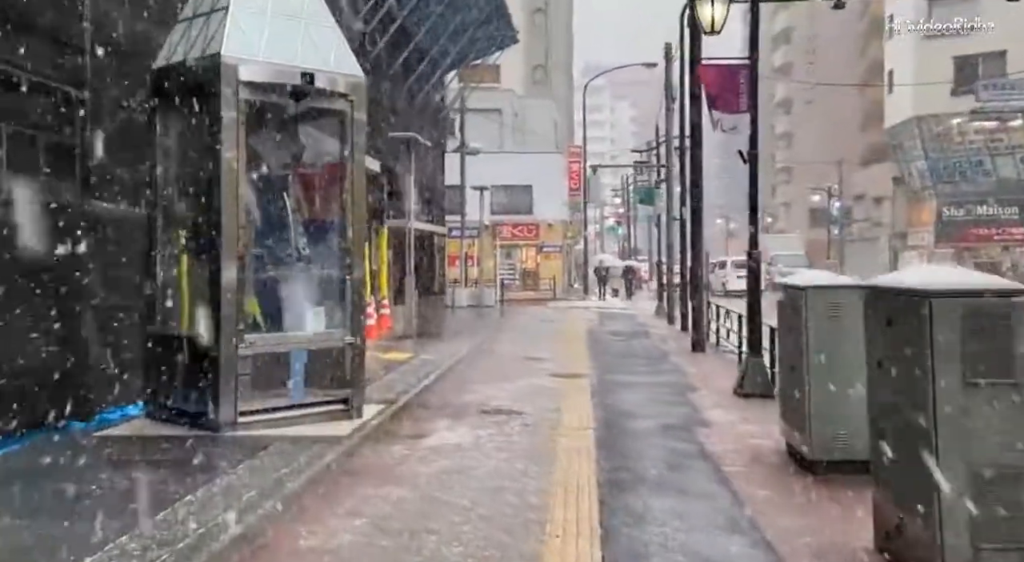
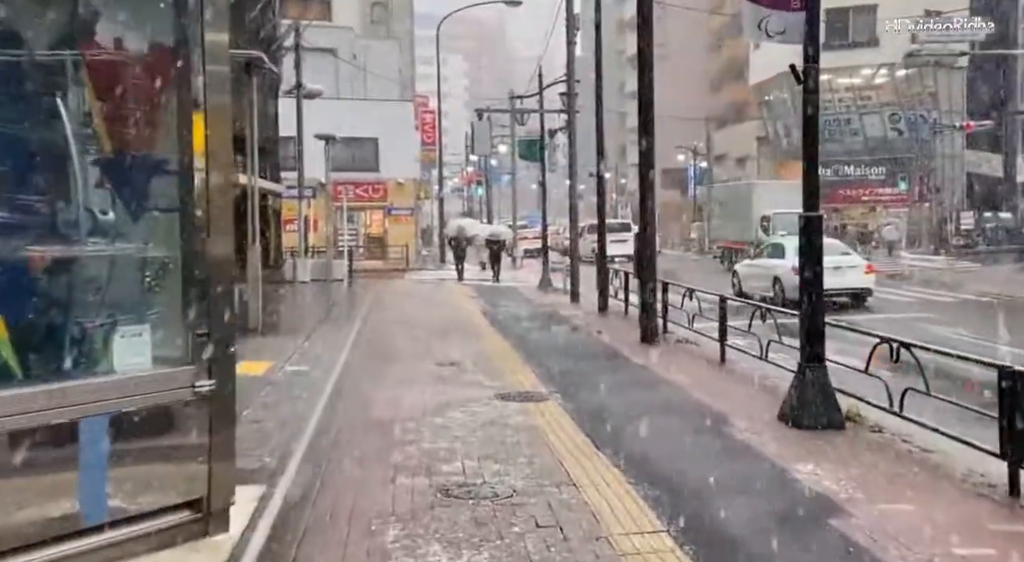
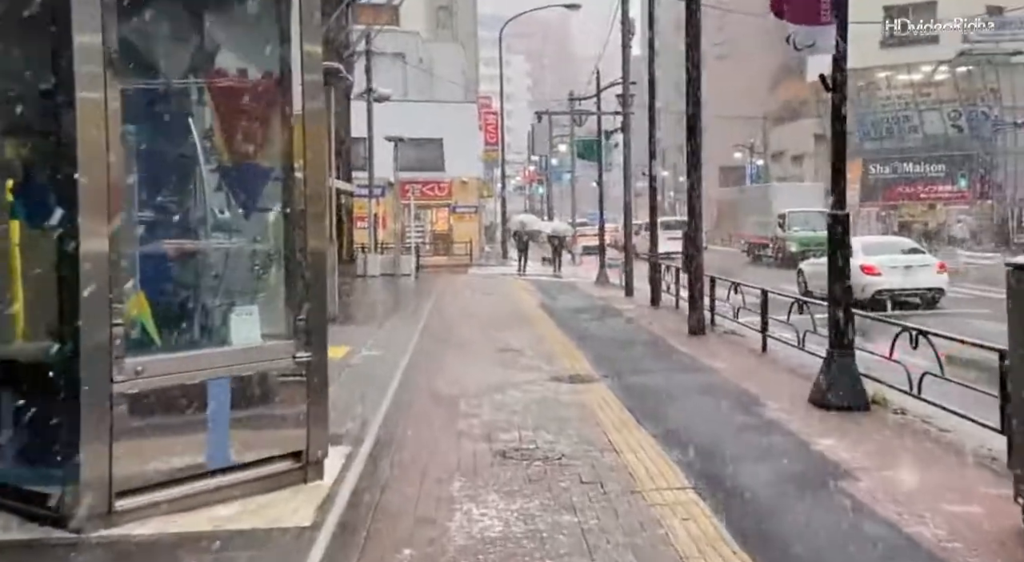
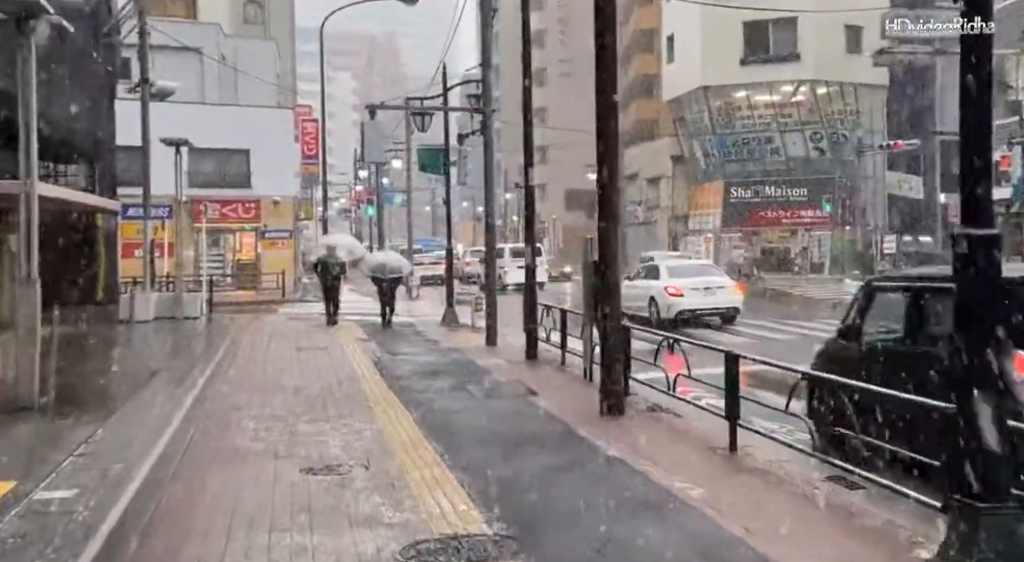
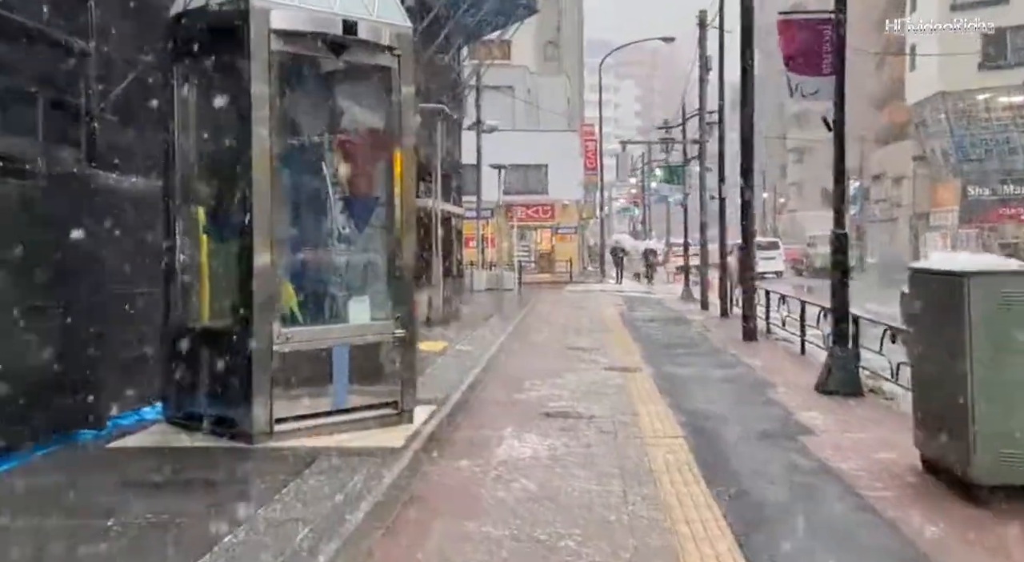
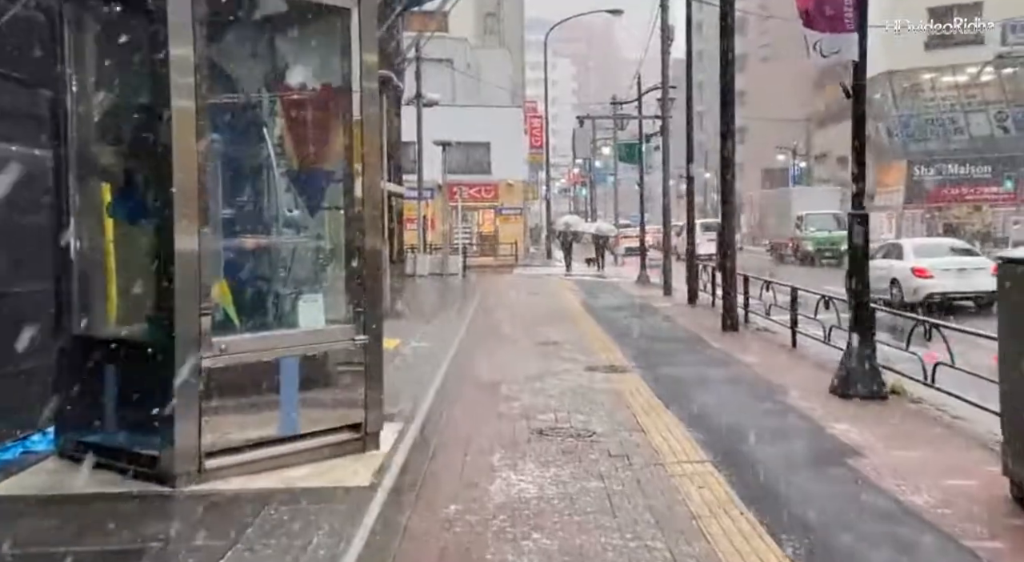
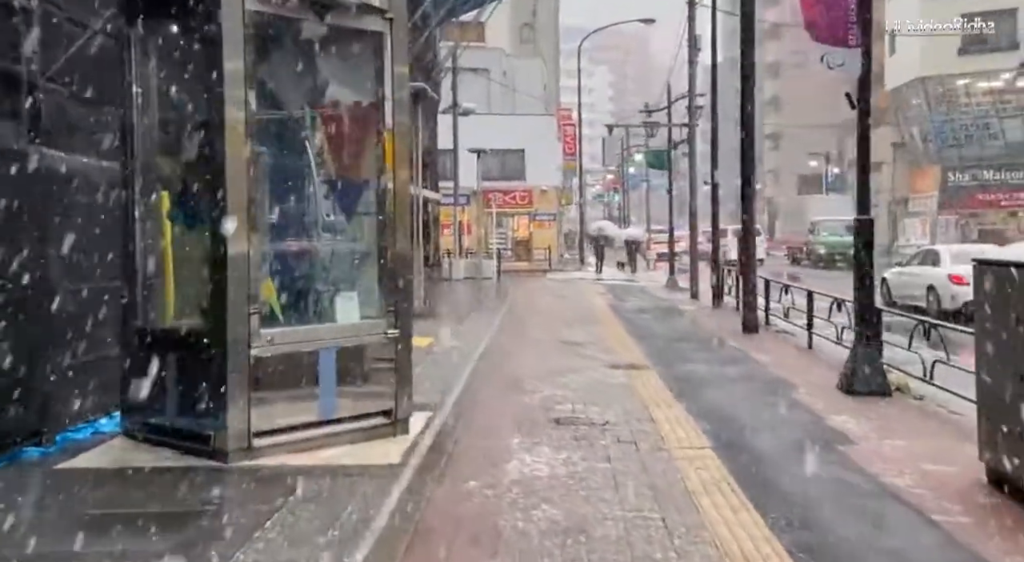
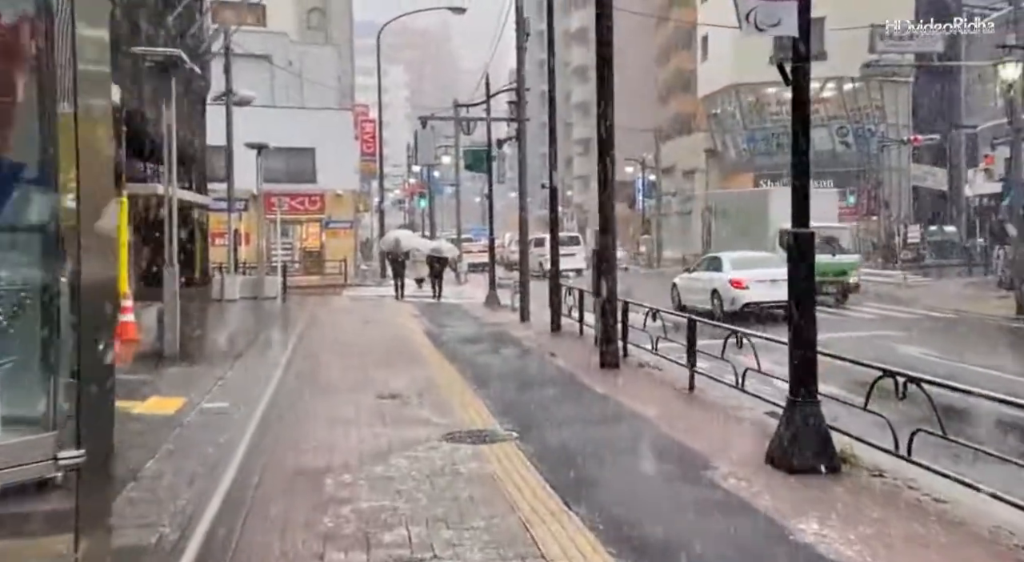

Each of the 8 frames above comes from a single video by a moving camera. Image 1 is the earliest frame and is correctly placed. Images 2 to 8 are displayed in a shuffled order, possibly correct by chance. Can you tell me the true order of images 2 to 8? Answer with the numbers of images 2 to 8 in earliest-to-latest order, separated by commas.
5, 7, 6, 3, 2, 8, 4
